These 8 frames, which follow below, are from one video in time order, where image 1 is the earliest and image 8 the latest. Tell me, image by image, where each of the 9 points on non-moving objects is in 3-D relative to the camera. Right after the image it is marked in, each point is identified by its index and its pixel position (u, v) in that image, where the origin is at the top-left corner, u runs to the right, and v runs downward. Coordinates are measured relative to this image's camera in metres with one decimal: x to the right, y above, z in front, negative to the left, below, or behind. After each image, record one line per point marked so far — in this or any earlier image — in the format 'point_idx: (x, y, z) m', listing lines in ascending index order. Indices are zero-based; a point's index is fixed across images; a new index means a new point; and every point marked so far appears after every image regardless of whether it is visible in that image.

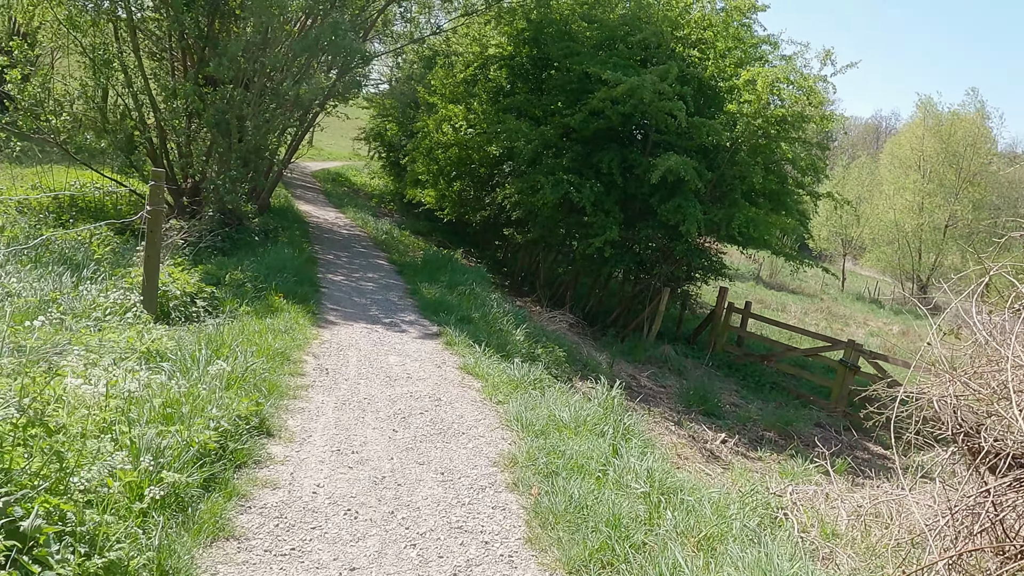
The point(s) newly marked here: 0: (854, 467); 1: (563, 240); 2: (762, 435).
0: (+3.3, -1.8, +7.4) m
1: (+0.9, +0.8, +12.8) m
2: (+2.6, -1.6, +8.0) m
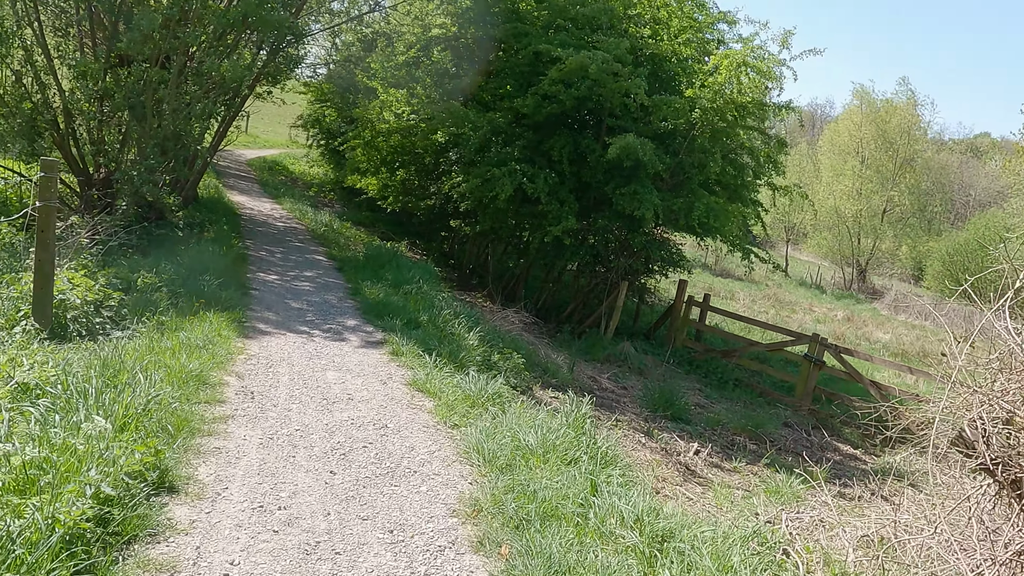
0: (+2.9, -1.7, +6.9) m
1: (0.0, +0.9, +12.1) m
2: (+2.2, -1.5, +7.5) m
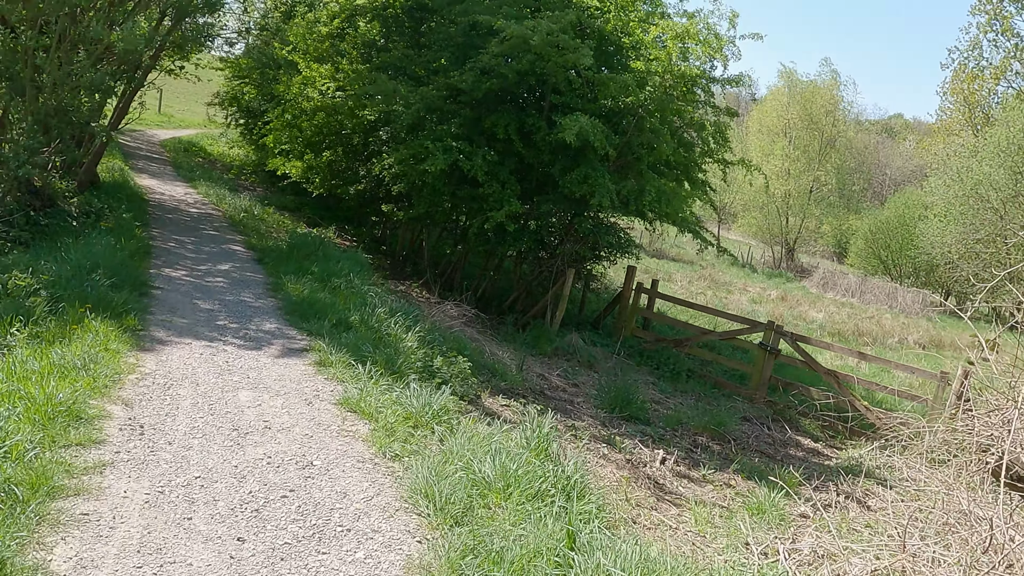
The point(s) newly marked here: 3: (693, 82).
0: (+2.5, -1.6, +6.5) m
1: (-0.9, +1.1, +11.3) m
2: (+1.7, -1.4, +6.9) m
3: (+2.5, +2.9, +10.7) m
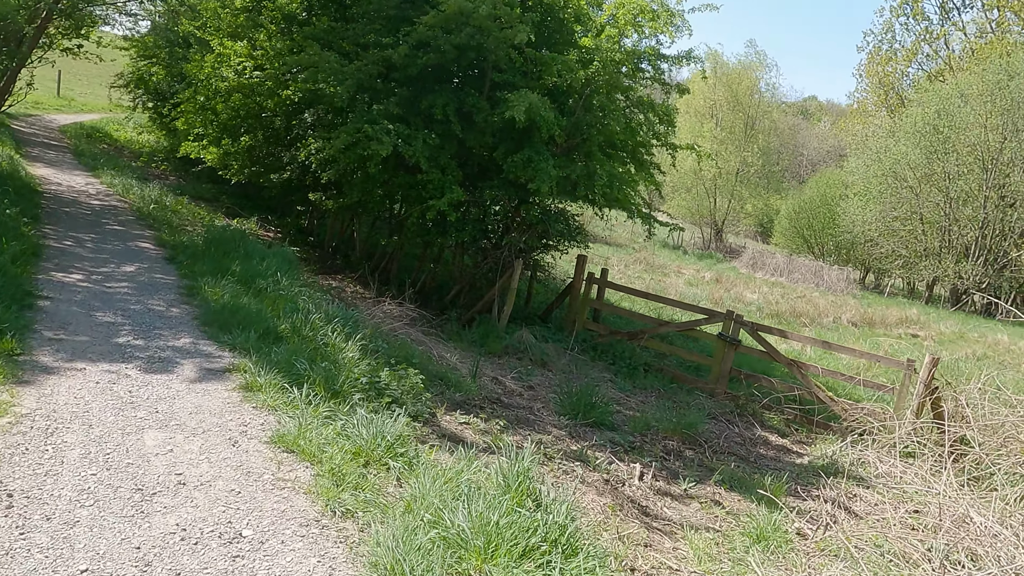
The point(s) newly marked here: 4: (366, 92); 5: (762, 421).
0: (+2.2, -1.6, +6.0) m
1: (-1.7, +1.1, +10.5) m
2: (+1.3, -1.4, +6.4) m
3: (+1.7, +3.1, +10.1) m
4: (-1.9, +2.5, +9.7) m
5: (+2.7, -1.4, +8.3) m
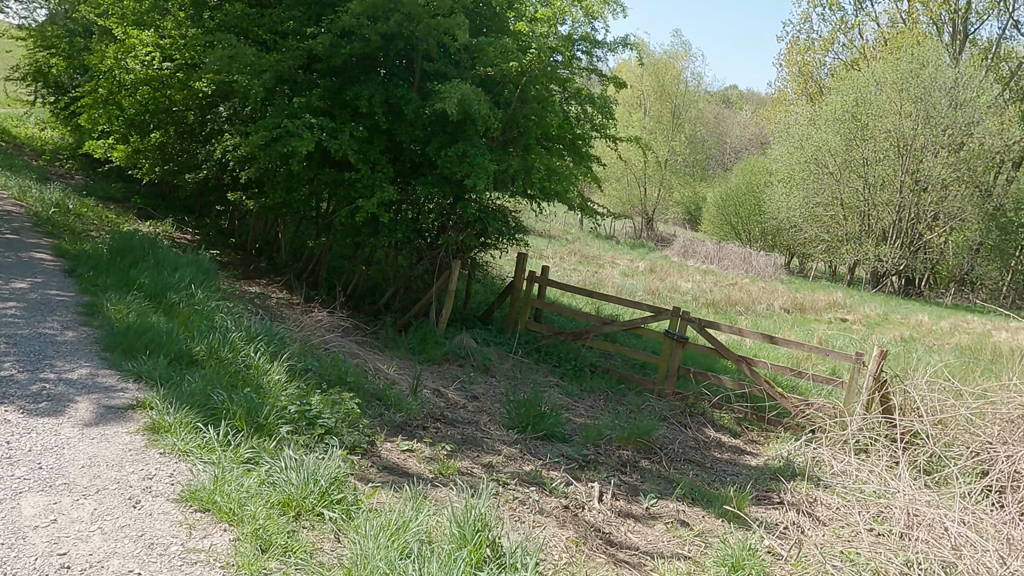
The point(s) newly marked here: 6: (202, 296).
0: (+1.8, -1.6, +5.7) m
1: (-2.6, +1.1, +9.8) m
2: (+0.9, -1.4, +6.0) m
3: (+0.8, +3.1, +9.7) m
4: (-2.7, +2.4, +9.0) m
5: (+2.1, -1.4, +8.1) m
6: (-2.6, -0.1, +6.4) m
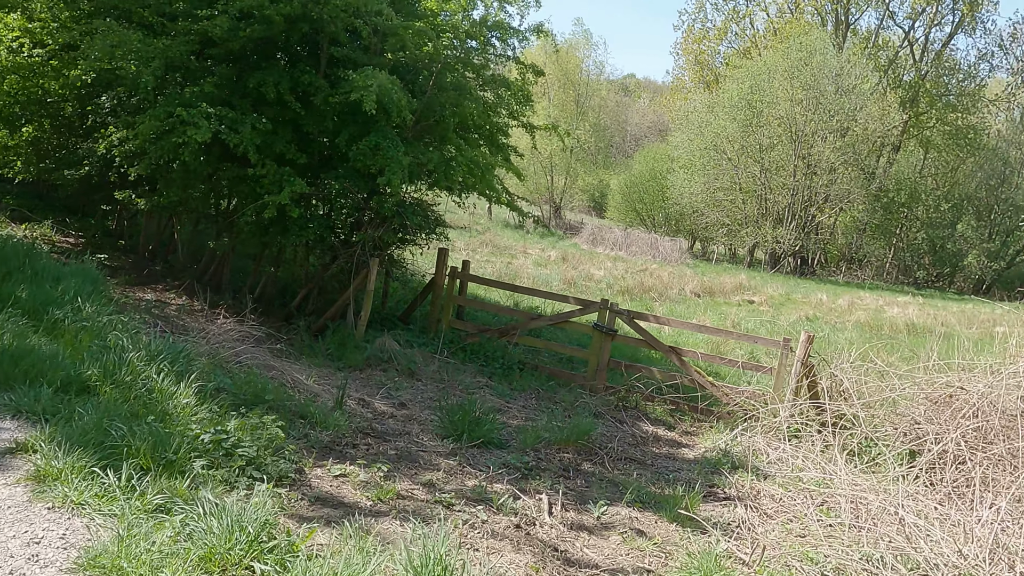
0: (+1.3, -1.5, +5.5) m
1: (-3.5, +1.0, +9.0) m
2: (+0.4, -1.4, +5.8) m
3: (-0.3, +3.1, +9.3) m
4: (-3.6, +2.3, +8.2) m
5: (+1.4, -1.3, +8.0) m
6: (-3.1, -0.2, +5.7) m
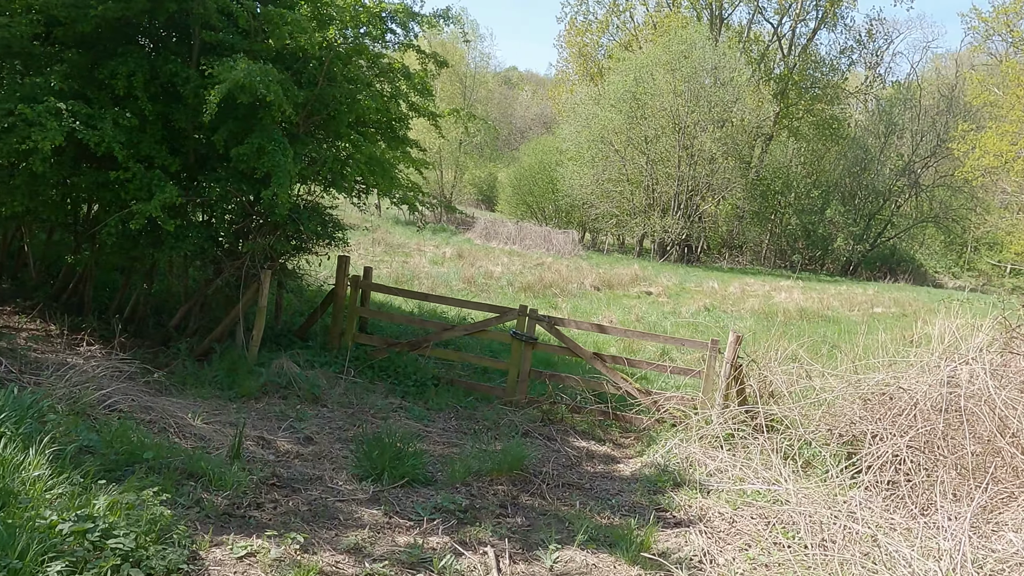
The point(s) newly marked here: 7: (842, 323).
0: (+0.9, -1.6, +5.0) m
1: (-4.5, +0.8, +7.8) m
2: (0.0, -1.5, +5.1) m
3: (-1.4, +3.0, +8.5) m
4: (-4.5, +2.1, +7.0) m
5: (+0.6, -1.4, +7.5) m
6: (-3.6, -0.4, +4.5) m
7: (+7.2, -0.8, +16.7) m
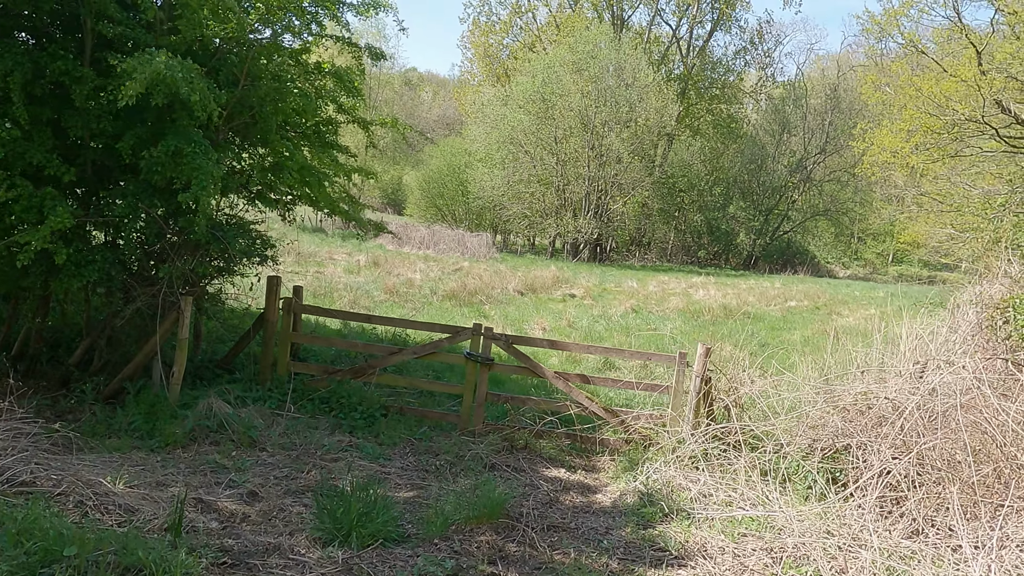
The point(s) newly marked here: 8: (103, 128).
0: (+0.9, -1.7, +4.5) m
1: (-4.9, +0.4, +6.6) m
2: (-0.1, -1.6, +4.5) m
3: (-2.0, +2.8, +7.7) m
4: (-4.9, +1.8, +5.8) m
5: (+0.3, -1.5, +6.9) m
6: (-3.6, -0.7, +3.5) m
7: (+5.6, -0.7, +16.9) m
8: (-3.4, +1.3, +6.3) m
